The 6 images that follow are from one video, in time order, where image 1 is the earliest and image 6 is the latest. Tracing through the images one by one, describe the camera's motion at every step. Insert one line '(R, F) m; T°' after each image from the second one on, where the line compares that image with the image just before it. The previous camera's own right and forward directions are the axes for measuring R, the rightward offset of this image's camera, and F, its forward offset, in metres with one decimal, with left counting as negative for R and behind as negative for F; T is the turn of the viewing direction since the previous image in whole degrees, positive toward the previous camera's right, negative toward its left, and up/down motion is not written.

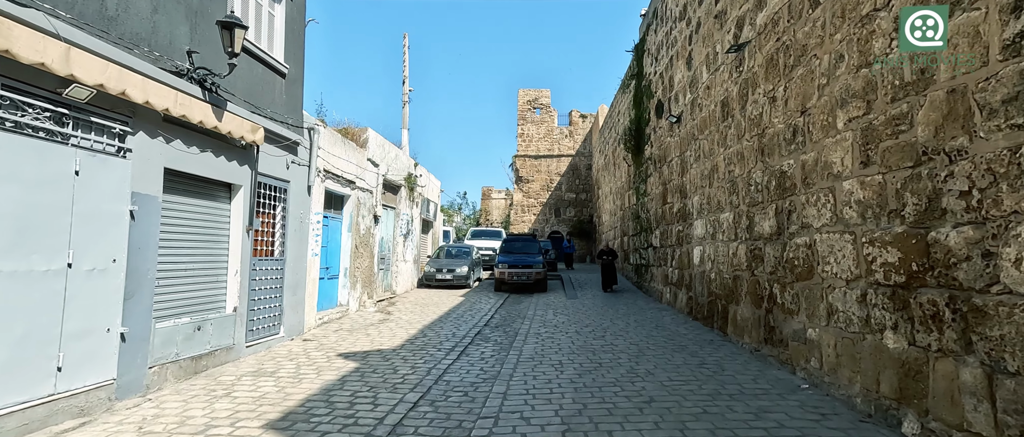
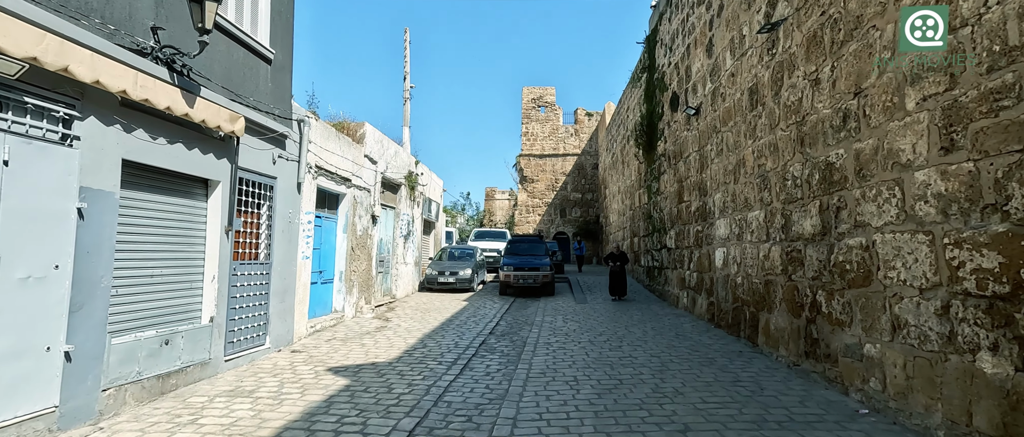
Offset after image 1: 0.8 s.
(-0.1, +0.7) m; 0°
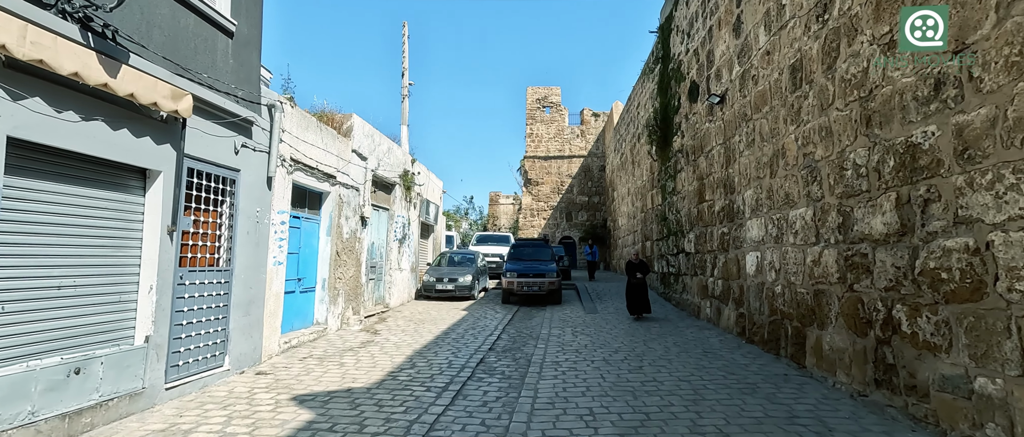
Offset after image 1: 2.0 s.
(0.0, +1.0) m; -1°
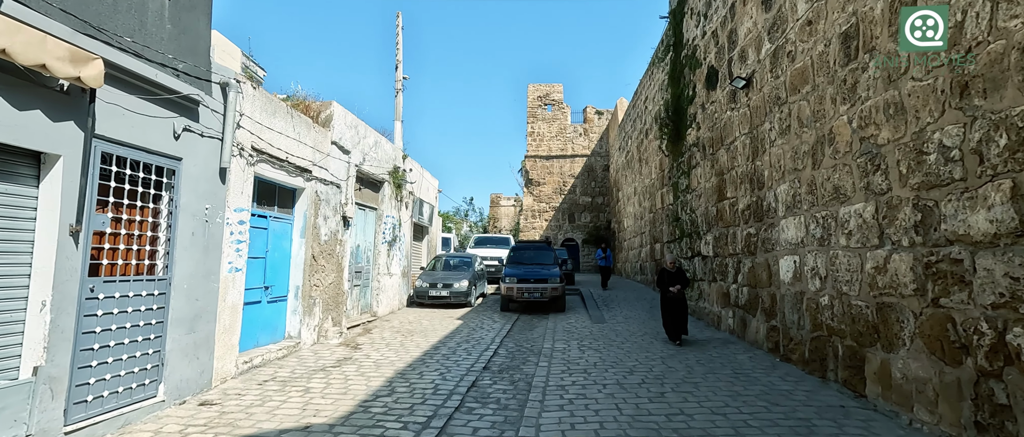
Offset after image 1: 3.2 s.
(0.0, +1.0) m; 0°
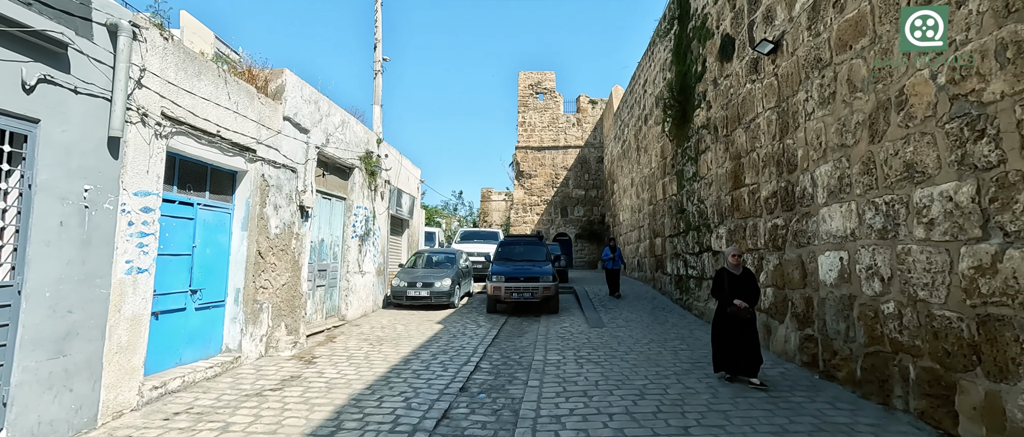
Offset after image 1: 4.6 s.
(+0.1, +1.2) m; +1°
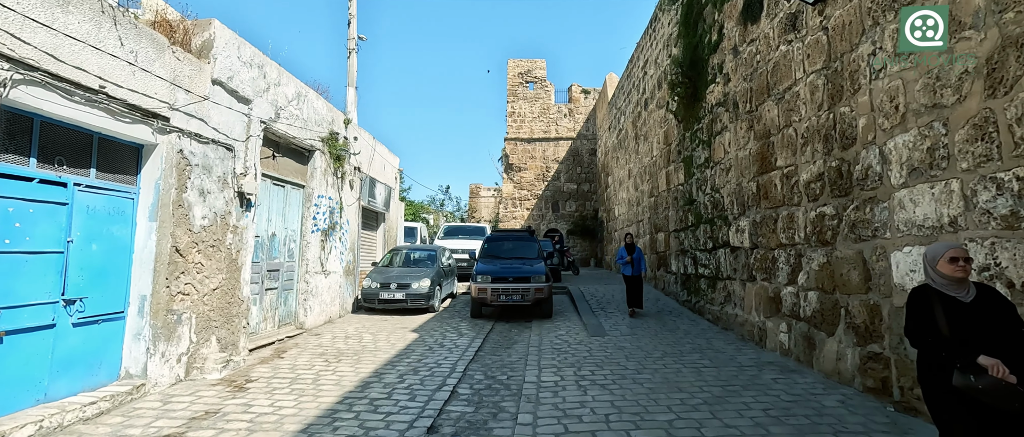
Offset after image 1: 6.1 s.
(0.0, +1.3) m; +1°
